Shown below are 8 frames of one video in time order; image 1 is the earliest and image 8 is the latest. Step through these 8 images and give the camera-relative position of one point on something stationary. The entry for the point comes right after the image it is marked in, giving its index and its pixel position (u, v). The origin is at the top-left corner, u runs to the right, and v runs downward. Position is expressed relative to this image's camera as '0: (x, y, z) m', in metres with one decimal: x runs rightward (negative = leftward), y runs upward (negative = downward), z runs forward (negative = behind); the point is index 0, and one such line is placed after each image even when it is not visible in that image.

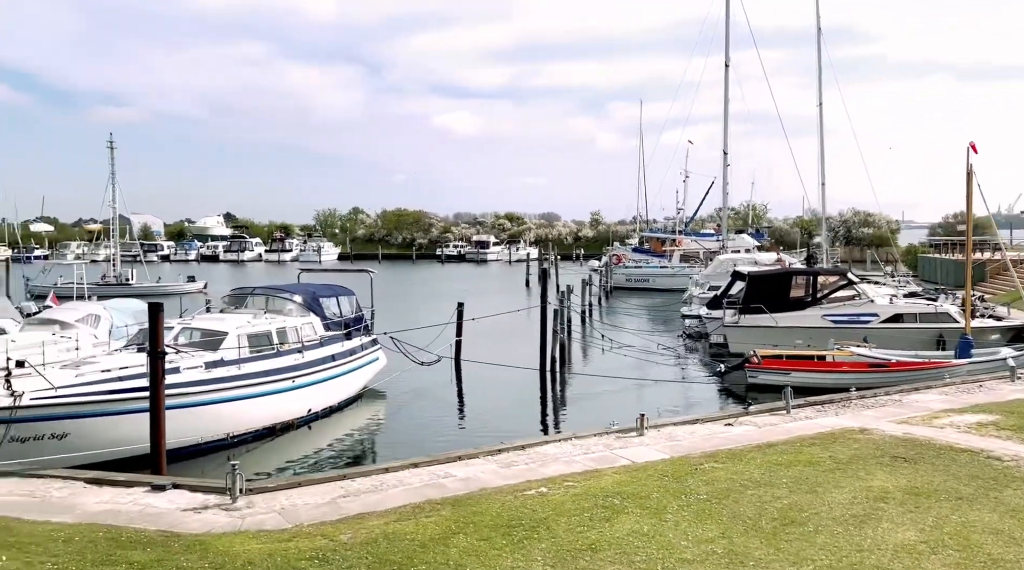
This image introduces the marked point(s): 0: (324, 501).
0: (-1.8, -2.1, +8.9) m
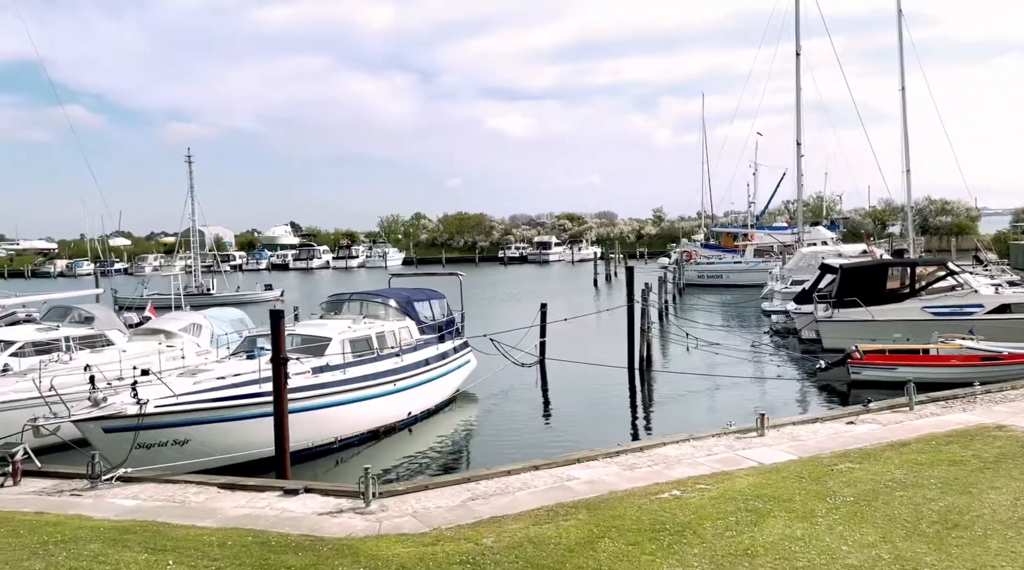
0: (-0.6, -2.2, +9.1) m
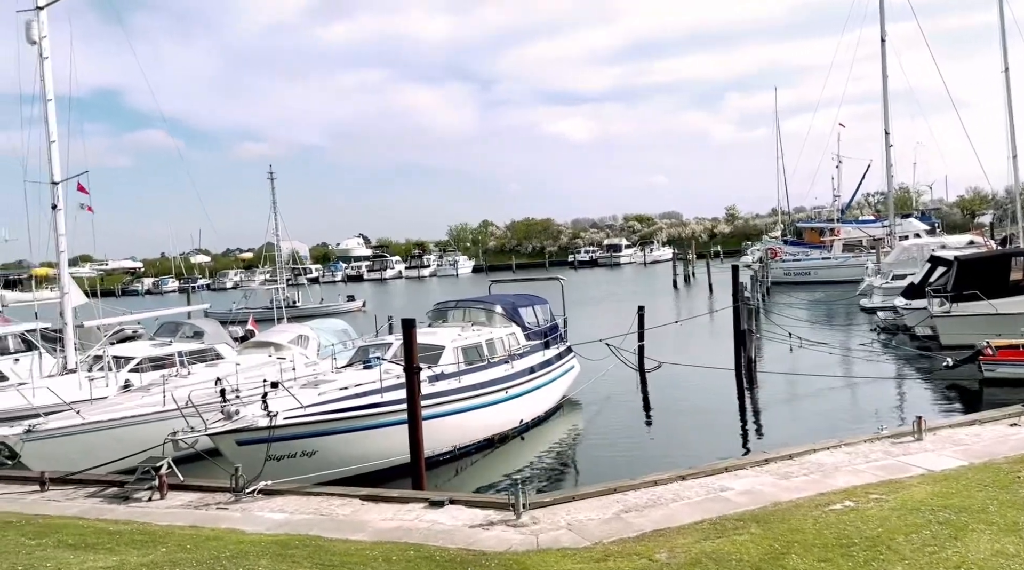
0: (+0.9, -2.3, +8.9) m
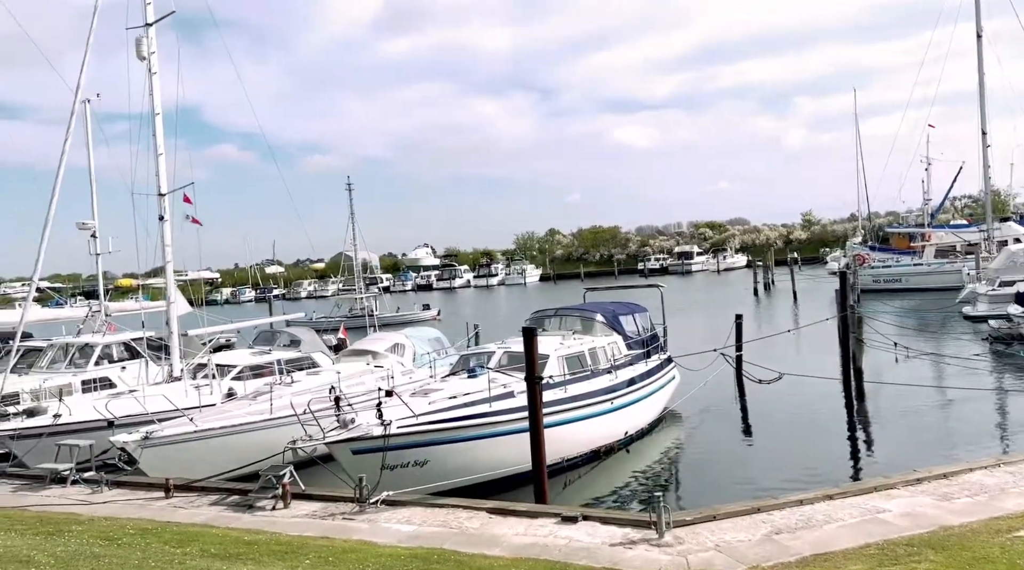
0: (+2.3, -2.3, +8.4) m
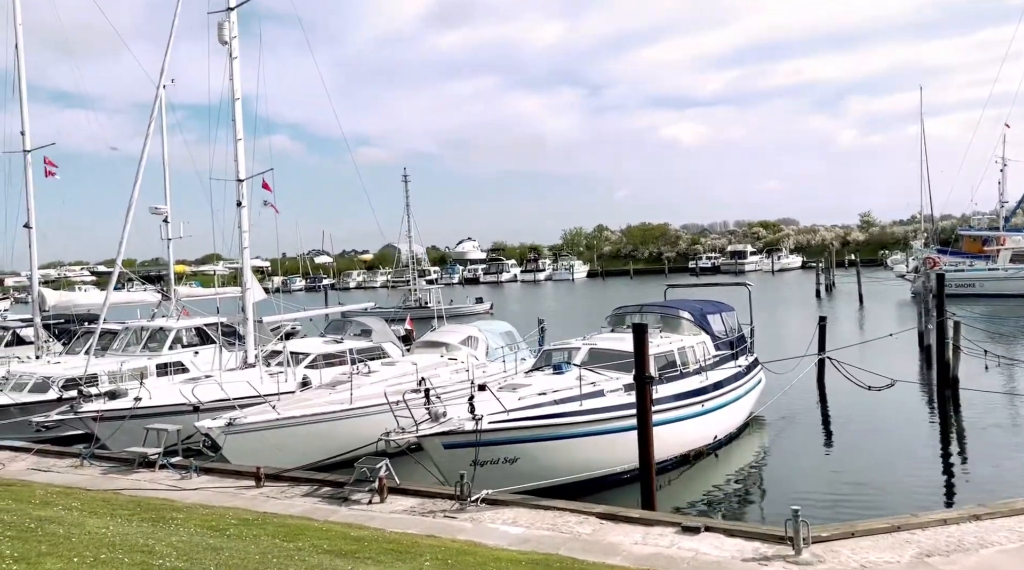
0: (+3.4, -2.4, +7.8) m
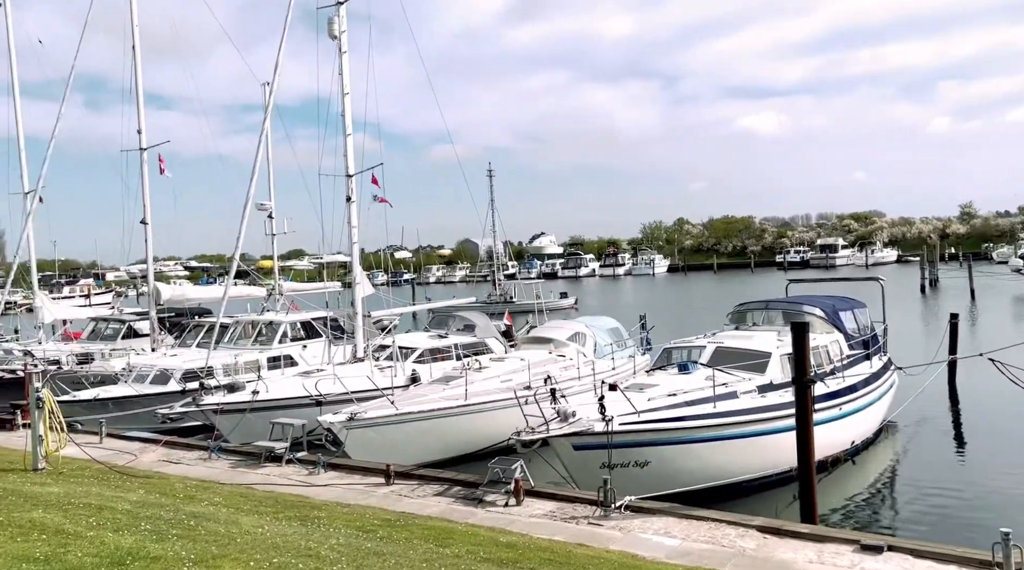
0: (+4.8, -2.3, +6.9) m
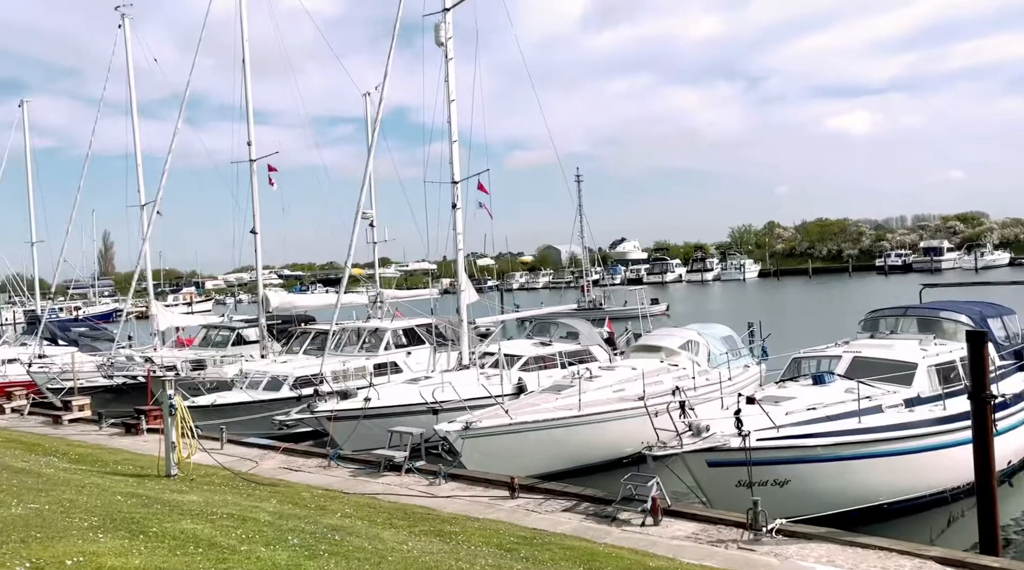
0: (+6.0, -2.4, +5.8) m
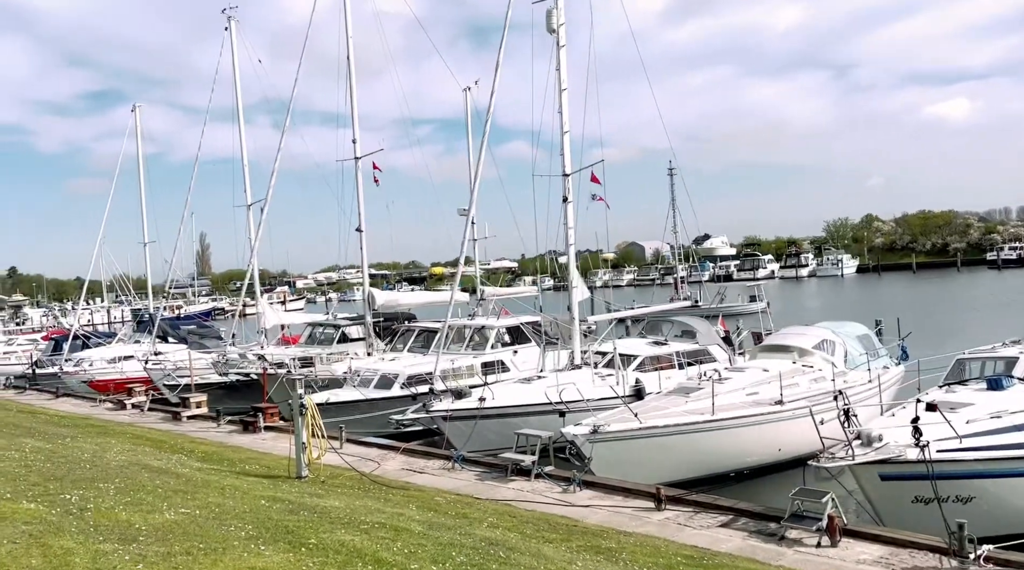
0: (+7.2, -2.2, +4.1) m
